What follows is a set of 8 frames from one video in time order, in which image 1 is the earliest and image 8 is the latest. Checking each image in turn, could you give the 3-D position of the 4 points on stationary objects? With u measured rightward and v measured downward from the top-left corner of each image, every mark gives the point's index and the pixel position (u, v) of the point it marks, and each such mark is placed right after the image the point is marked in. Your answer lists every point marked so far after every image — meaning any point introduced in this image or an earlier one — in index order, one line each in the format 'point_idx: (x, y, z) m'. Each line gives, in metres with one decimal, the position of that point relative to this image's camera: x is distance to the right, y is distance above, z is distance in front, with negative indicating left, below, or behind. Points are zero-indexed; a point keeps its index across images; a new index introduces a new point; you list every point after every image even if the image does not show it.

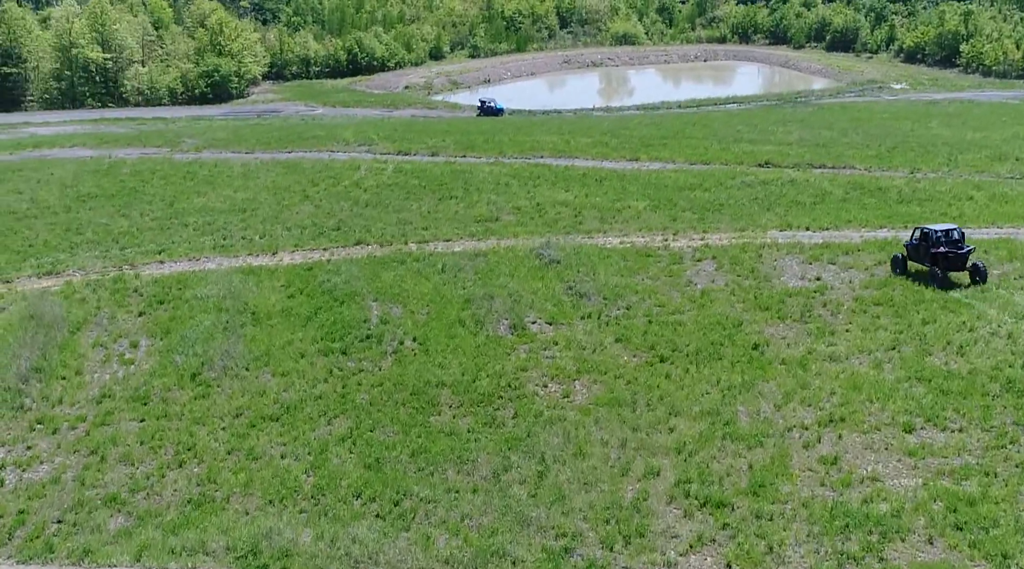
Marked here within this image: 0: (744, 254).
0: (+5.7, +0.9, +19.2) m
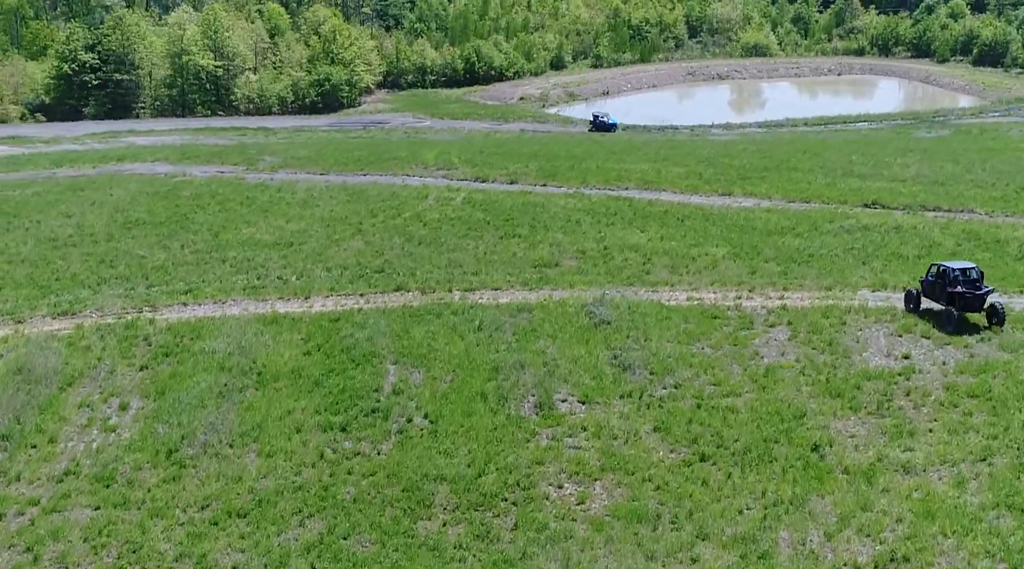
0: (+6.8, -0.7, +17.4) m
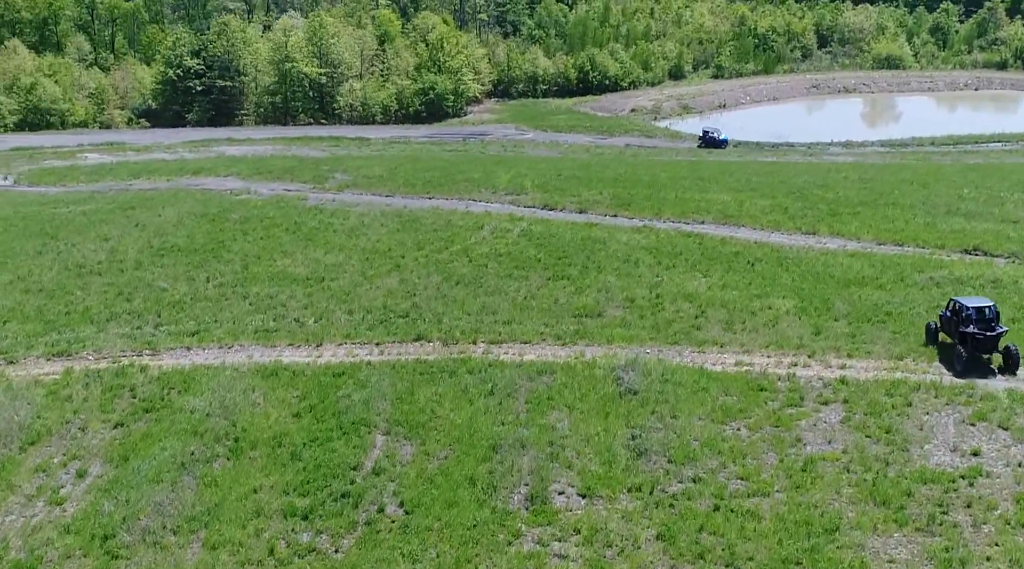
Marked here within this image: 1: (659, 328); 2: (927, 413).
0: (+7.3, -2.2, +15.5) m
1: (+3.4, -1.0, +18.1) m
2: (+7.6, -2.4, +14.5) m
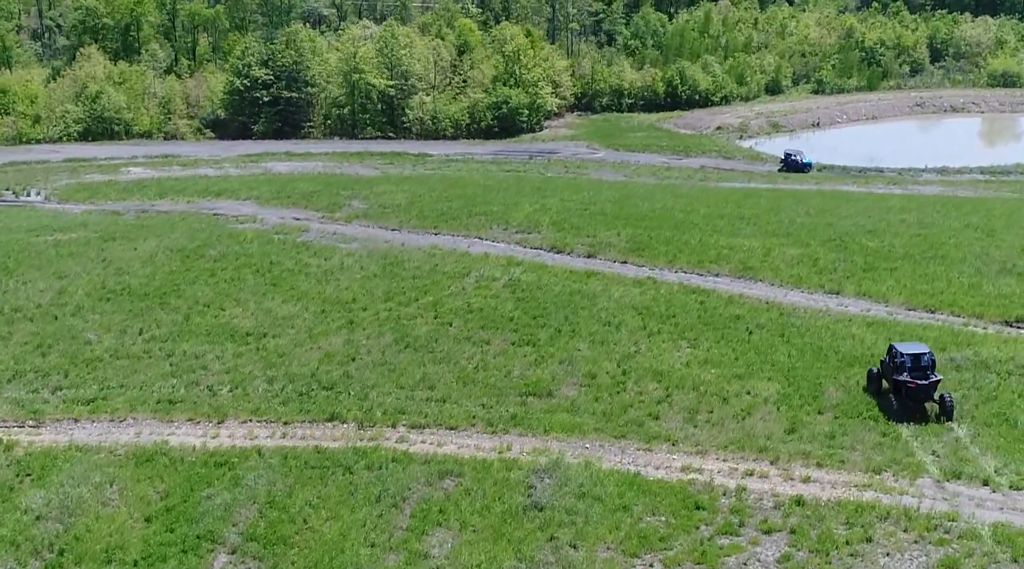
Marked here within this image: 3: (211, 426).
0: (+5.7, -4.1, +13.4) m
1: (+2.0, -2.7, +16.3) m
2: (+5.9, -4.2, +12.4) m
3: (-5.6, -2.6, +14.6) m
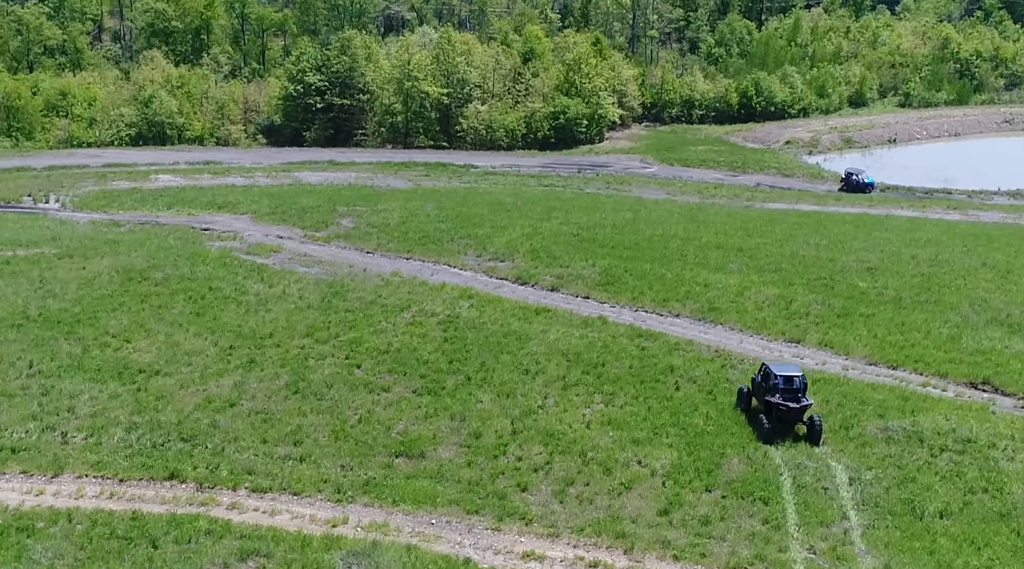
0: (+2.8, -5.3, +12.1) m
1: (-0.6, -3.8, +15.1) m
2: (+3.0, -5.4, +11.1) m
3: (-8.3, -3.5, +13.7) m
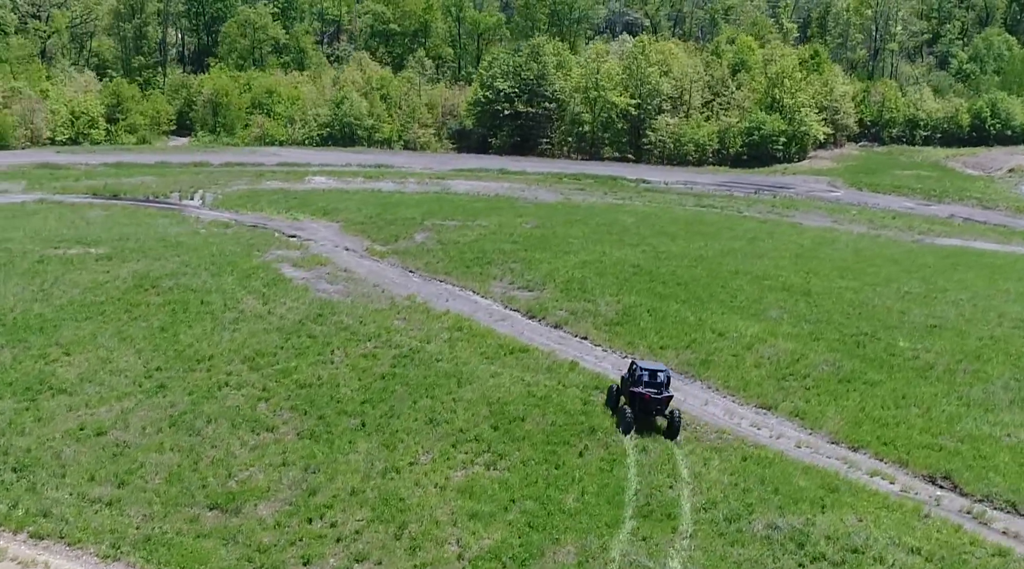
0: (-1.3, -6.3, +10.7) m
1: (-4.1, -4.7, +14.2) m
2: (-1.2, -6.4, +9.7) m
3: (-11.9, -3.9, +14.1) m
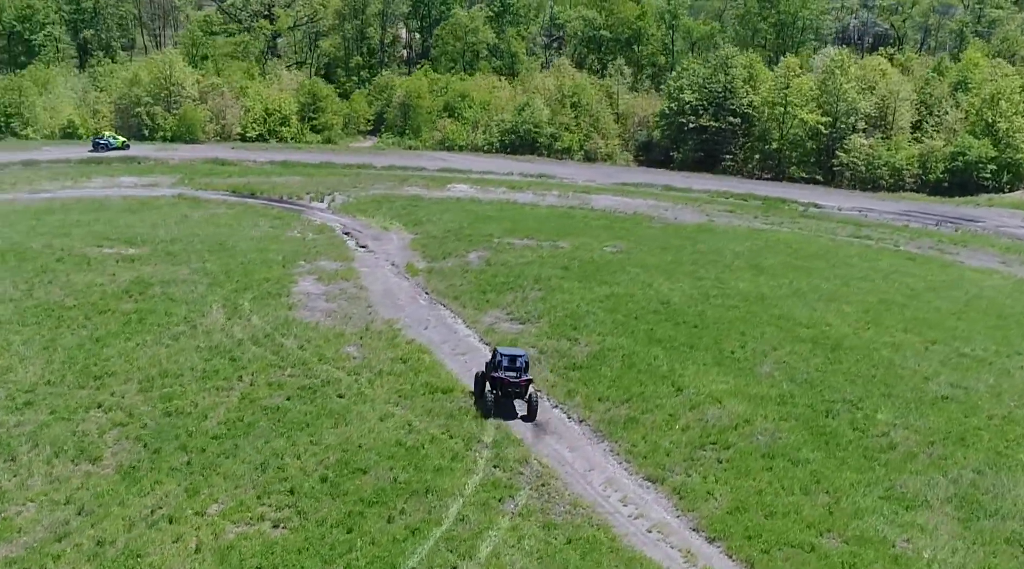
0: (-6.6, -7.1, +9.9) m
1: (-8.9, -5.4, +13.8) m
2: (-6.7, -7.1, +8.8) m
3: (-16.5, -4.0, +14.5) m
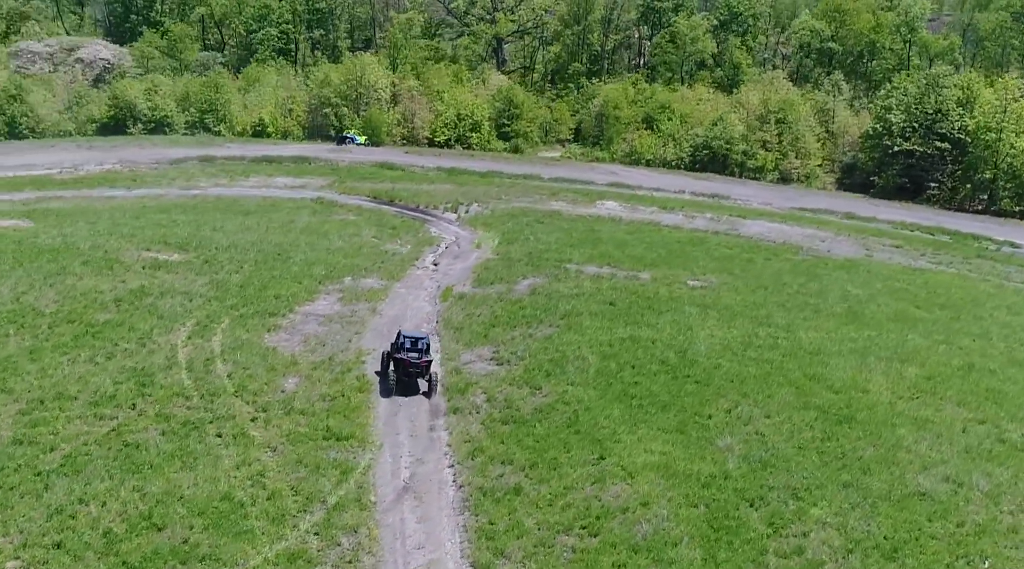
0: (-12.8, -7.8, +9.7) m
1: (-14.4, -6.0, +13.8) m
2: (-13.0, -7.8, +8.6) m
3: (-21.8, -4.1, +15.6) m
